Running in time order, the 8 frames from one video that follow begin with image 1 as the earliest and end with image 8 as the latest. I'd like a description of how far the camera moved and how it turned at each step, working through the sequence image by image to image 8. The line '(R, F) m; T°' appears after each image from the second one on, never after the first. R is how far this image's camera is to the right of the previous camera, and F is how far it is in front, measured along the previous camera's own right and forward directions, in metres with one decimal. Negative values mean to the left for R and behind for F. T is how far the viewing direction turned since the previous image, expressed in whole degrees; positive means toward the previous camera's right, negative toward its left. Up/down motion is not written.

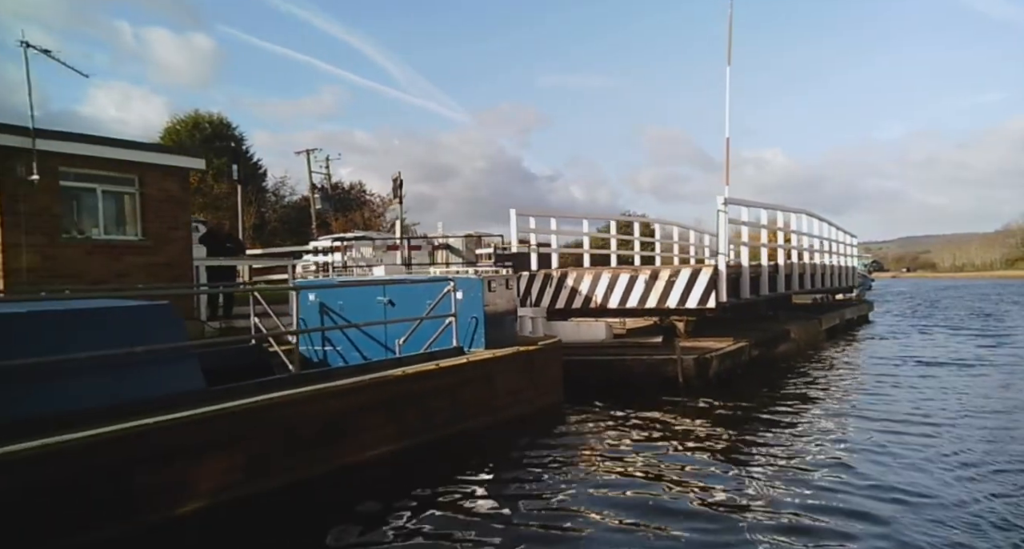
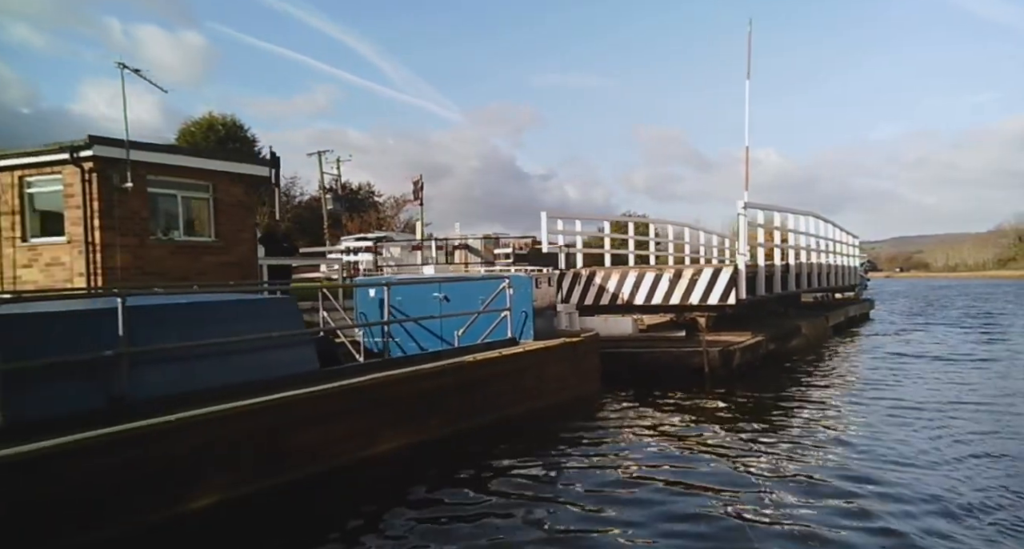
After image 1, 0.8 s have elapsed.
(-0.8, -1.1) m; 0°
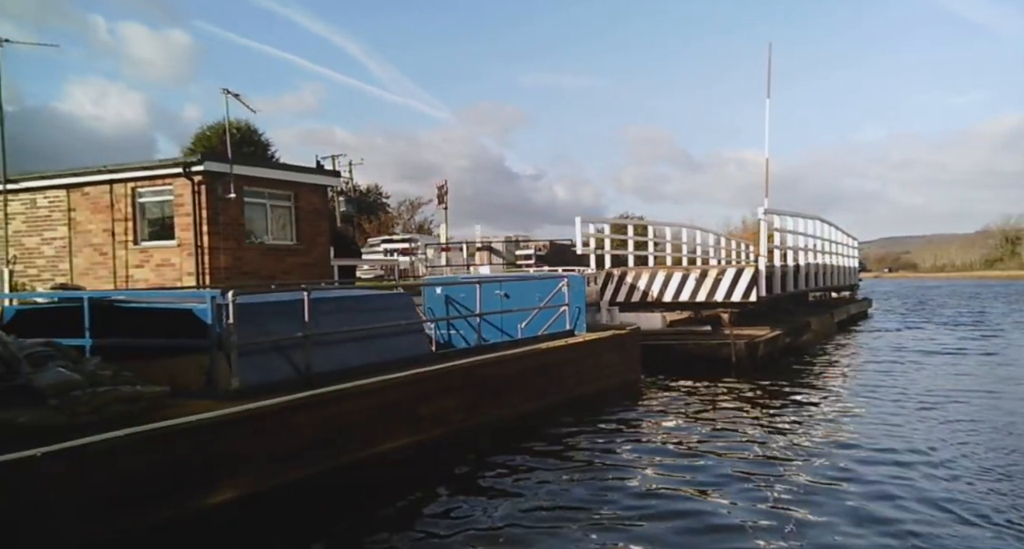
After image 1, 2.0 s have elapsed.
(-1.1, -1.6) m; +1°
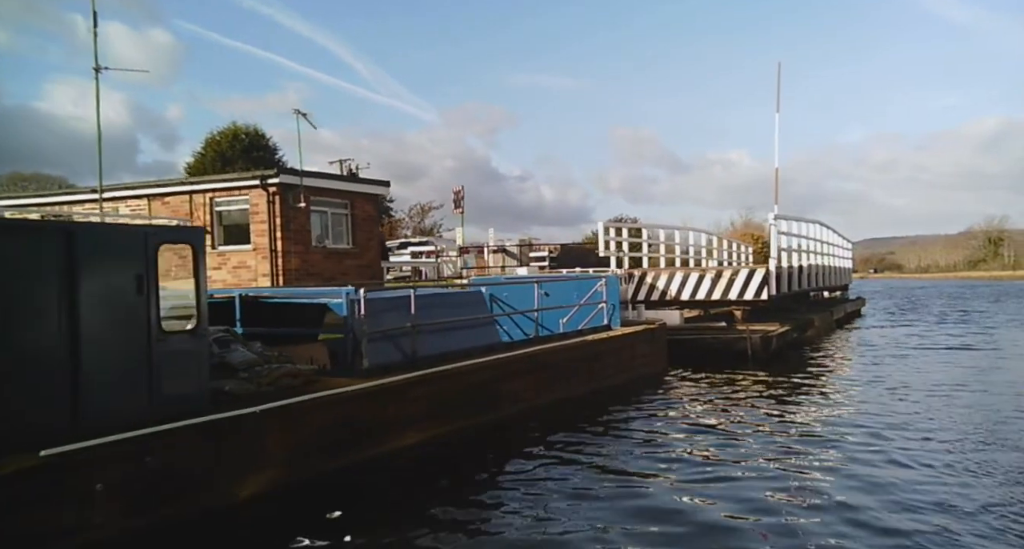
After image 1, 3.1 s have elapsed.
(-1.0, -1.5) m; +1°
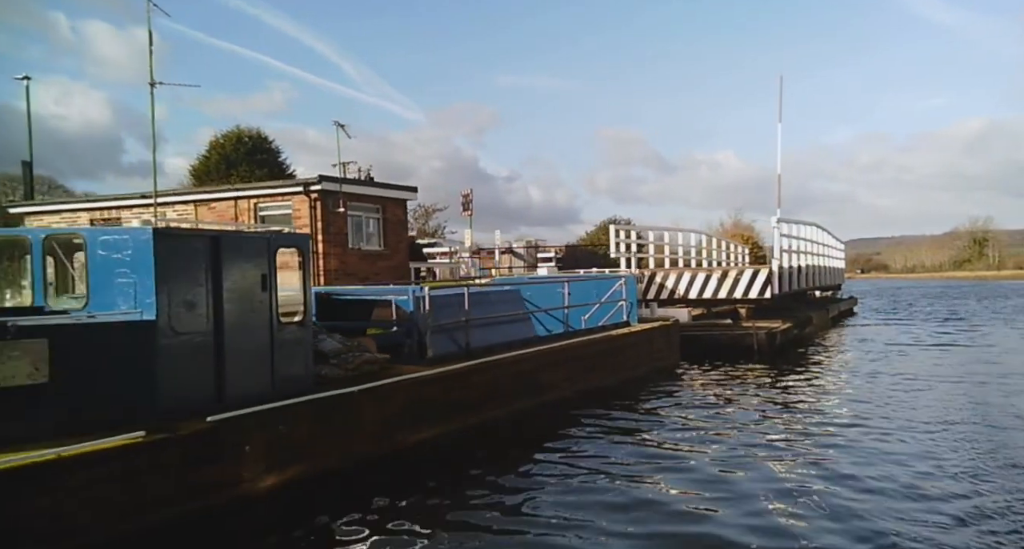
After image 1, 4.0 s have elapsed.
(-0.7, -1.1) m; +1°
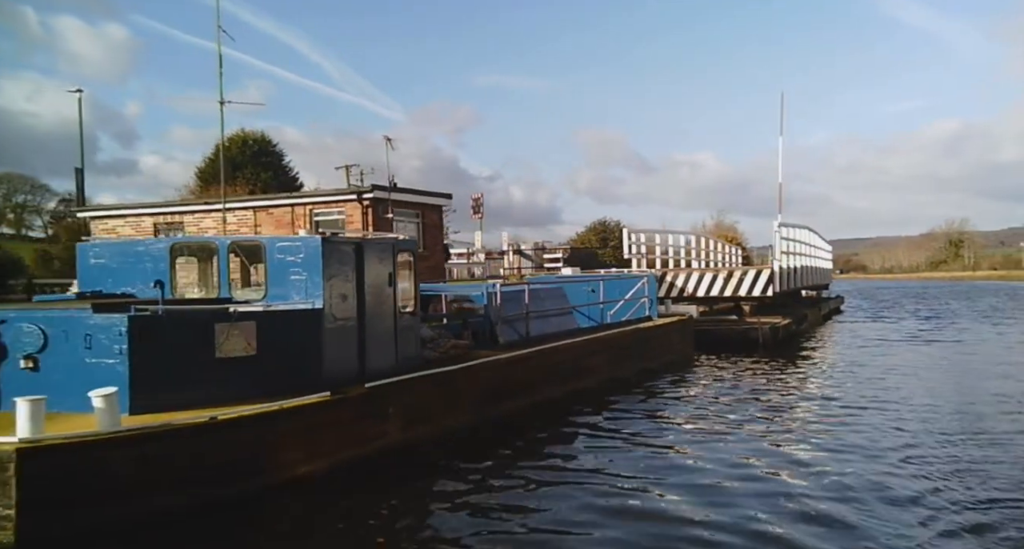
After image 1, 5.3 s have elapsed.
(-1.0, -1.7) m; +1°
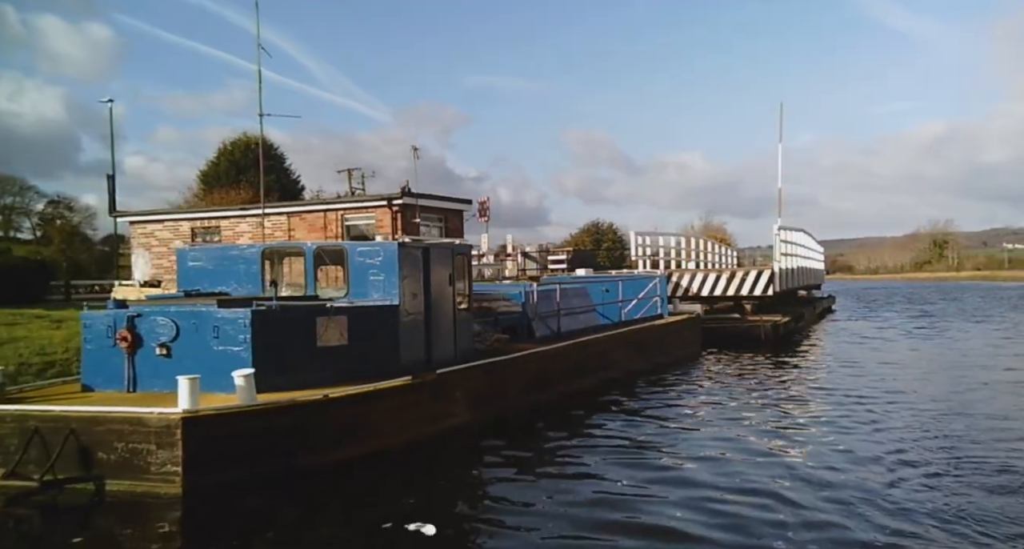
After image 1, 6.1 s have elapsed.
(-0.7, -1.2) m; +1°
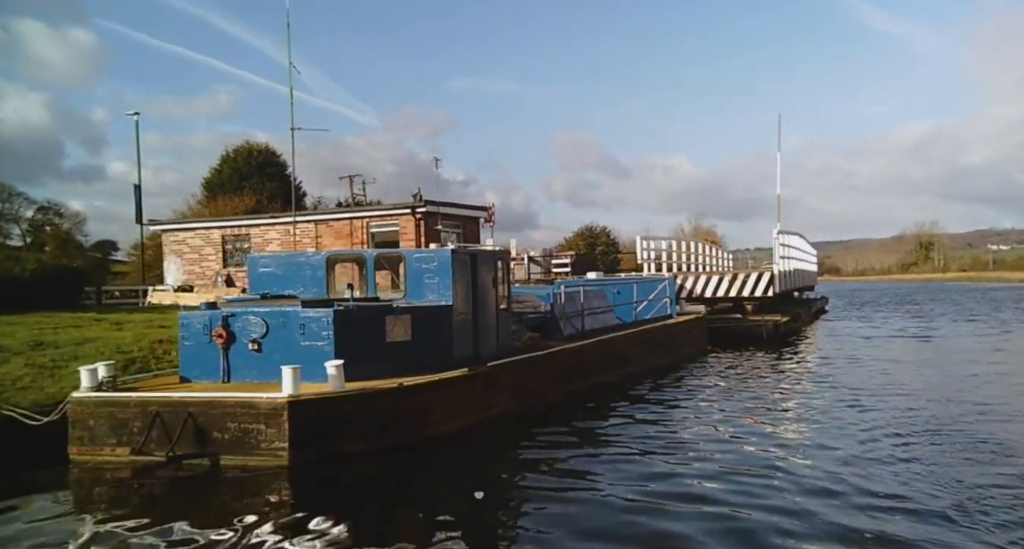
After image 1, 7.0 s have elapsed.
(-0.6, -1.1) m; +1°
